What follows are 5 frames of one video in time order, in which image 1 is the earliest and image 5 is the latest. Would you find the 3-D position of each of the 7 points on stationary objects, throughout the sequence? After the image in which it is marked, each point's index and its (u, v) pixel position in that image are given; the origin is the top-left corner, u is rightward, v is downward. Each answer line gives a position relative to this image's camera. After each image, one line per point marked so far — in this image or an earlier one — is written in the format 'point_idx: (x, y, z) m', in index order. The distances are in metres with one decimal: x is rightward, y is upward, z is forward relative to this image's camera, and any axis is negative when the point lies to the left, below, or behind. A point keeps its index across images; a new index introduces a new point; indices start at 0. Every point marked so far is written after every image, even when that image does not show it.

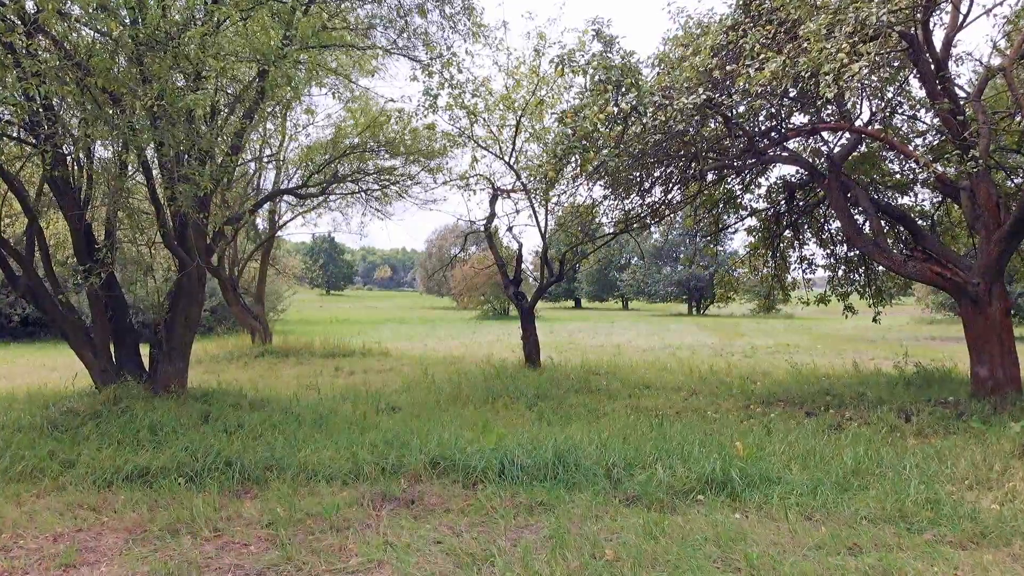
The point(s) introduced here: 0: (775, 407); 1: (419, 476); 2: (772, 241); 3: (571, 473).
0: (+4.0, -1.8, +8.6) m
1: (-0.8, -1.7, +5.1) m
2: (+5.3, +1.0, +11.7) m
3: (+0.5, -1.6, +5.0) m
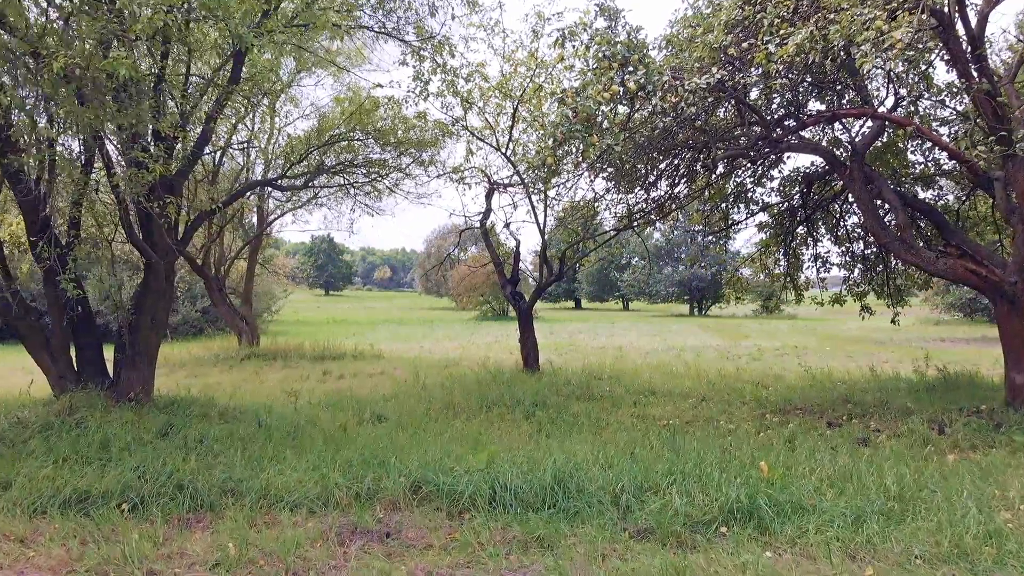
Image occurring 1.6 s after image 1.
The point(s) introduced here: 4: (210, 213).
0: (+3.9, -1.8, +7.9) m
1: (-0.9, -1.7, +4.4) m
2: (+5.3, +1.0, +11.0) m
3: (+0.5, -1.6, +4.3) m
4: (-4.5, +1.1, +8.4) m
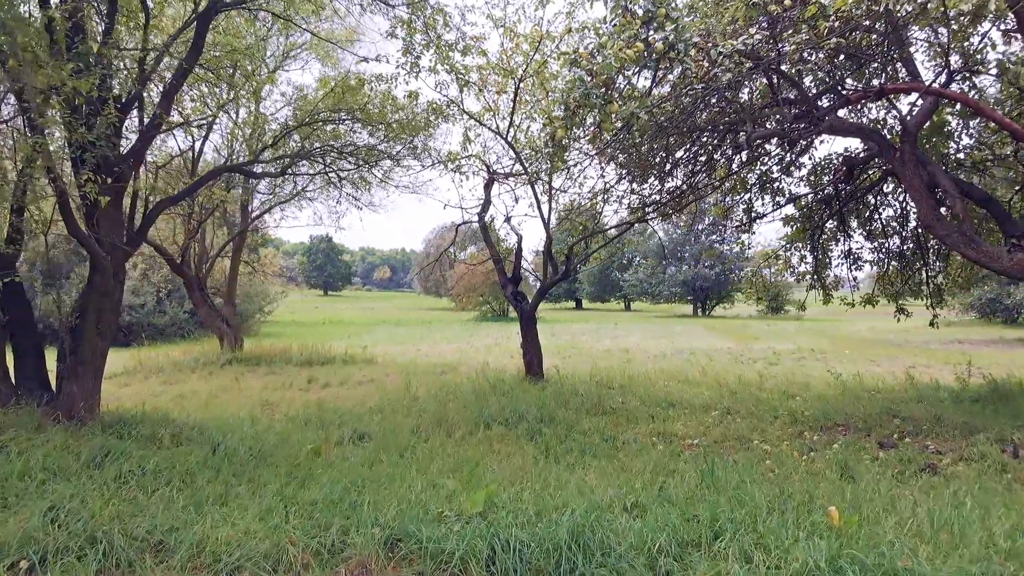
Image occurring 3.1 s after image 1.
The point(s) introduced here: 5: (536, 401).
0: (+3.9, -1.8, +6.9) m
1: (-0.9, -1.6, +3.4) m
2: (+5.3, +1.0, +10.0) m
3: (+0.5, -1.6, +3.3) m
4: (-4.5, +1.1, +7.4) m
5: (+0.4, -1.7, +8.3) m
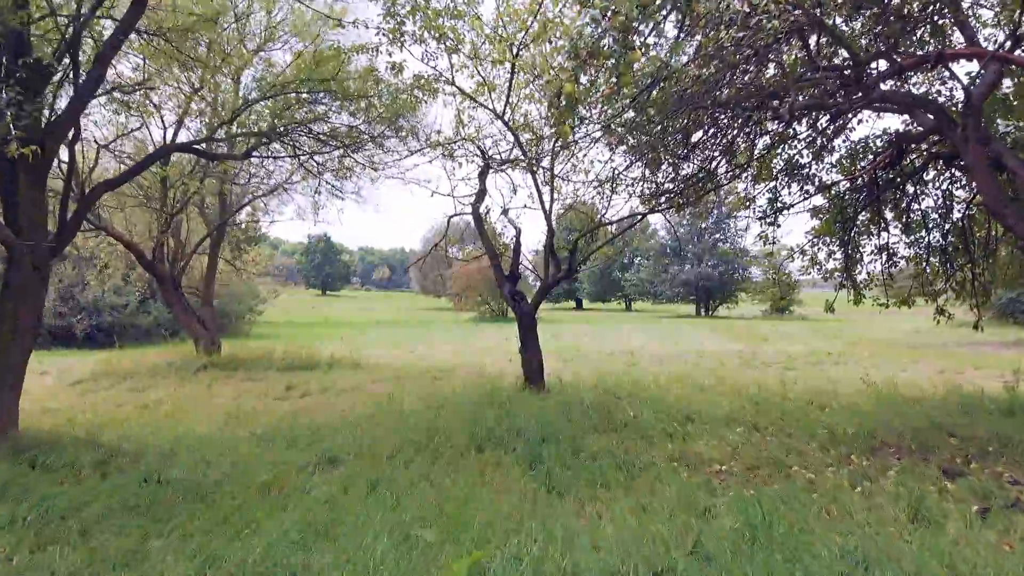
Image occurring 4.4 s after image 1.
0: (+3.9, -1.8, +5.9) m
1: (-0.9, -1.6, +2.4) m
2: (+5.3, +1.0, +9.0) m
3: (+0.5, -1.6, +2.3) m
4: (-4.5, +1.2, +6.4) m
5: (+0.3, -1.6, +7.3) m
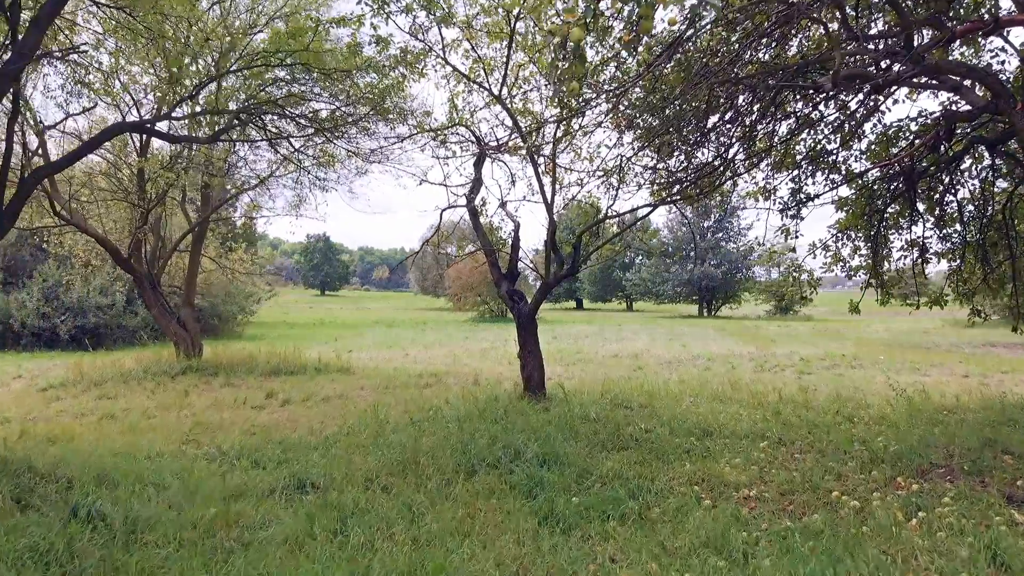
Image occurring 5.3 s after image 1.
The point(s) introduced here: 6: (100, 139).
0: (+3.9, -1.8, +5.1) m
1: (-0.9, -1.6, +1.6) m
2: (+5.2, +1.0, +8.2) m
3: (+0.4, -1.6, +1.5) m
4: (-4.5, +1.2, +5.6) m
5: (+0.3, -1.6, +6.5) m
6: (-4.3, +1.5, +5.9) m
